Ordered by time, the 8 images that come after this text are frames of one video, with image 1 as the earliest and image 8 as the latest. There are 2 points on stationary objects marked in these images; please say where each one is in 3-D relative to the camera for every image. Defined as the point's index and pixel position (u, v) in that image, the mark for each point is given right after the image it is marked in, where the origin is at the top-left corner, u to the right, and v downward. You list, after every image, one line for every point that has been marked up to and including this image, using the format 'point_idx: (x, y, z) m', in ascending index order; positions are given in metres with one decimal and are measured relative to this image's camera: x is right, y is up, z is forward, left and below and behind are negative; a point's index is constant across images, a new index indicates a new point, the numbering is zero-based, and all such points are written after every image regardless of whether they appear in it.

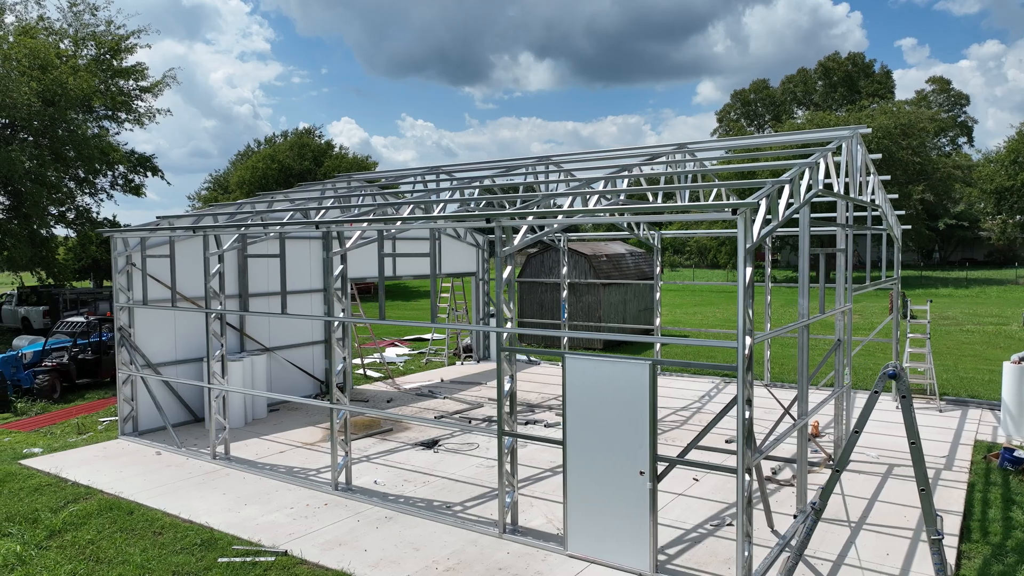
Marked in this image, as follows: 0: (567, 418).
0: (+0.4, -1.0, +5.0) m
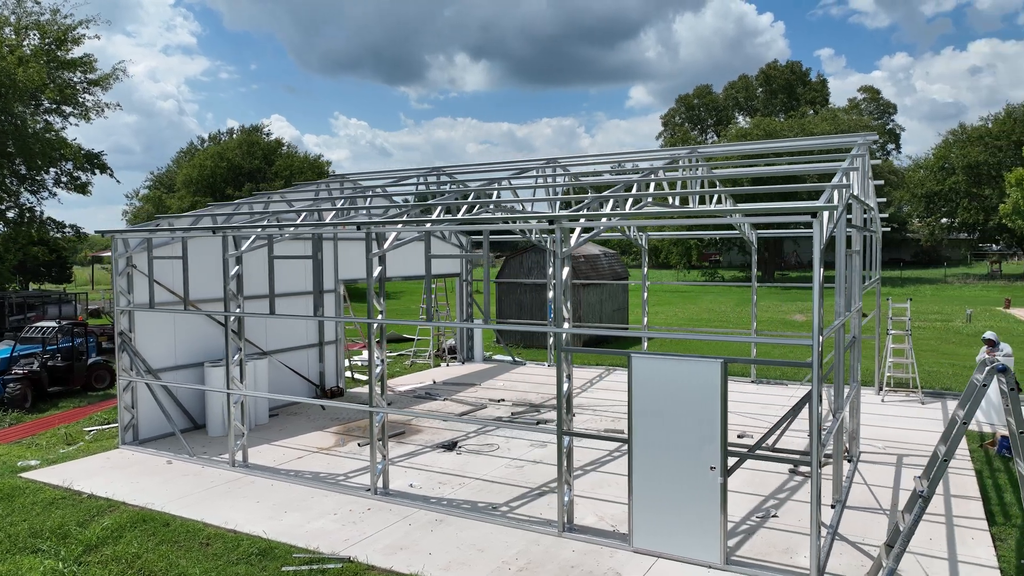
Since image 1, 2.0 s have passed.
0: (+0.9, -1.0, +5.1) m
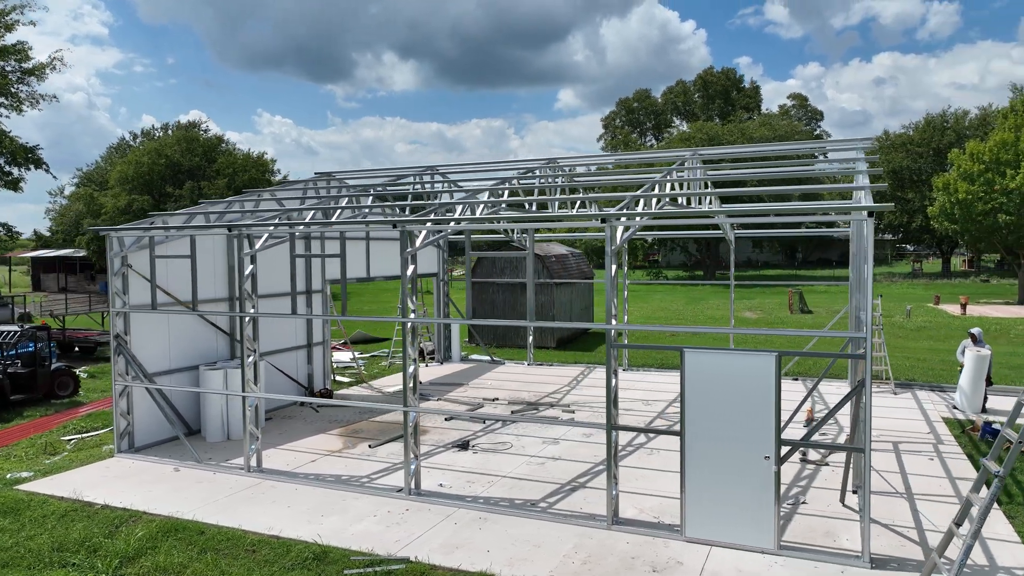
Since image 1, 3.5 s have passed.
0: (+1.4, -1.0, +5.2) m
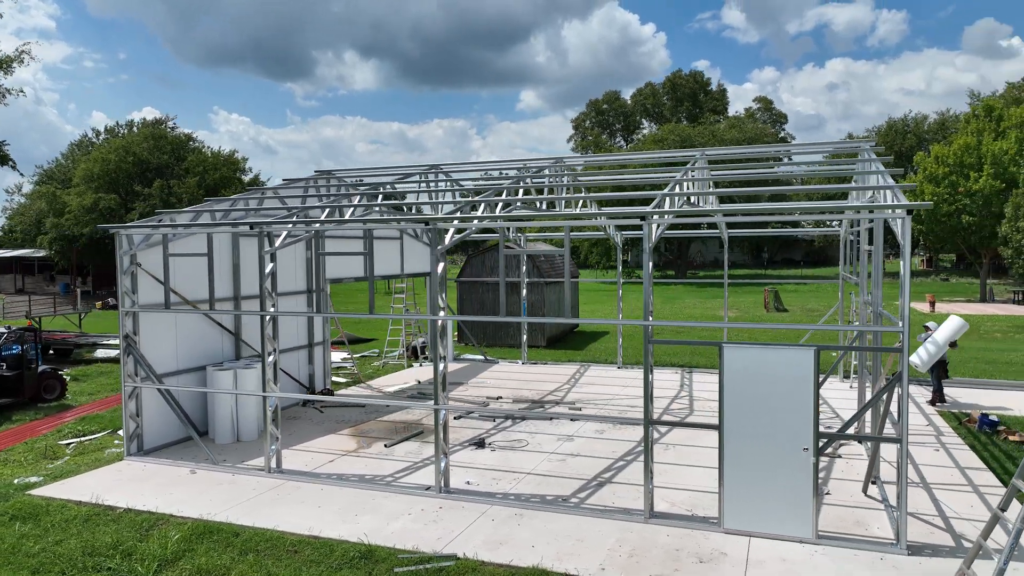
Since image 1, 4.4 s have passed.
0: (+1.7, -0.9, +5.3) m
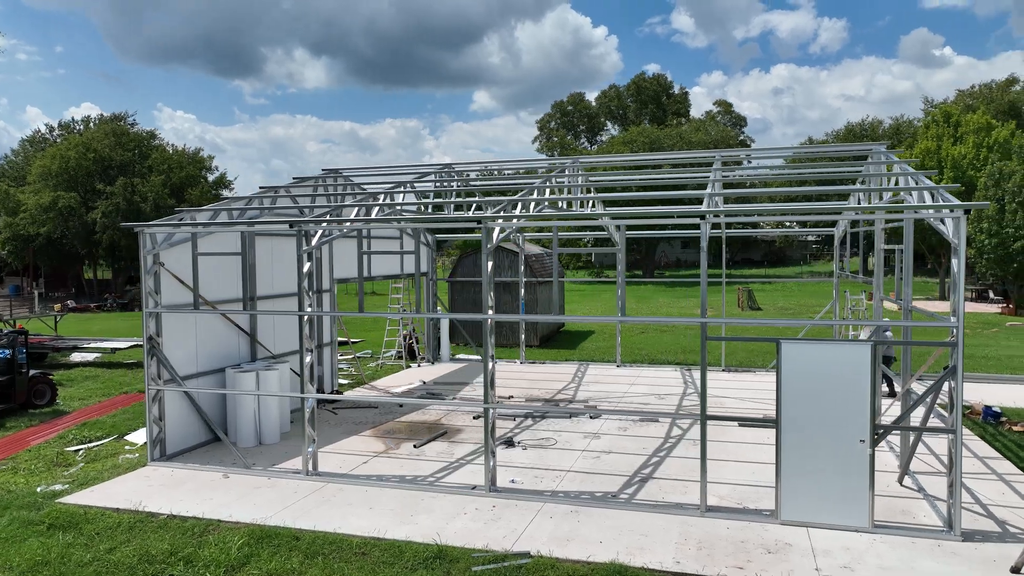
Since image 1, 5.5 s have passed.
0: (+2.2, -0.9, +5.5) m
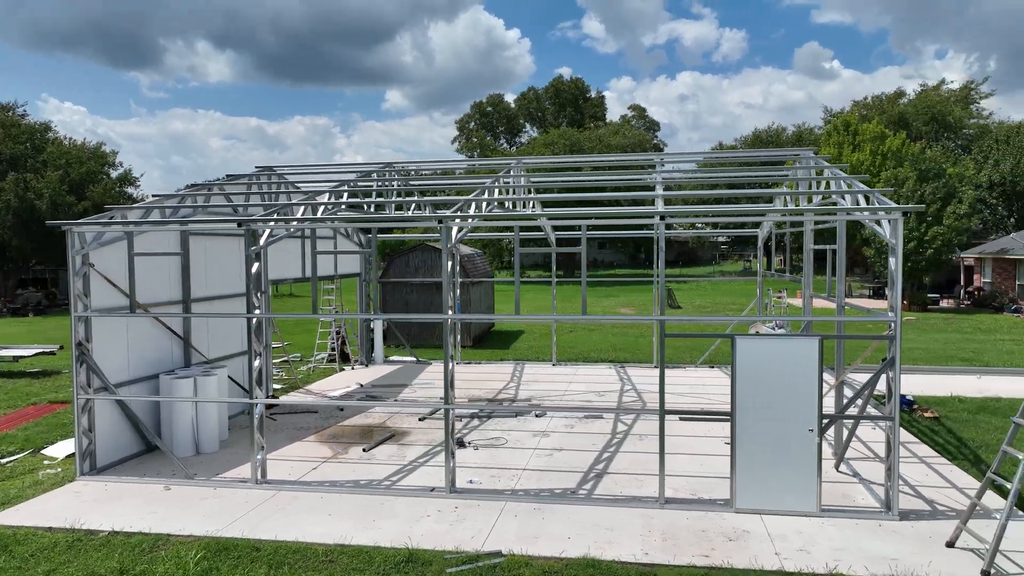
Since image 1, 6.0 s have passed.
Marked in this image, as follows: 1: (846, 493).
0: (+1.9, -0.9, +5.7) m
1: (+3.1, -1.9, +6.1) m
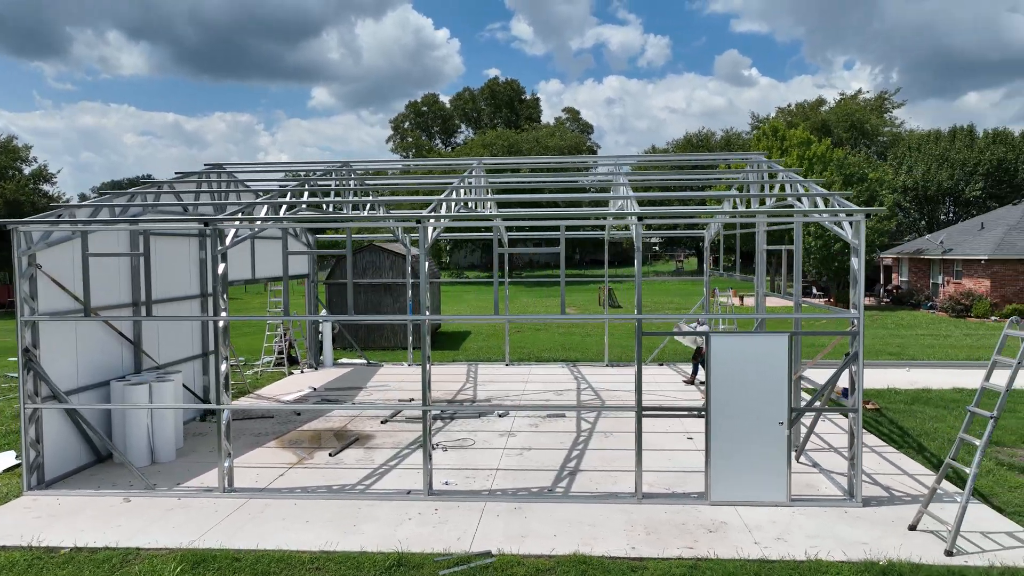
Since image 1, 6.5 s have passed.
0: (+1.7, -0.9, +5.9) m
1: (+2.9, -1.9, +6.4) m
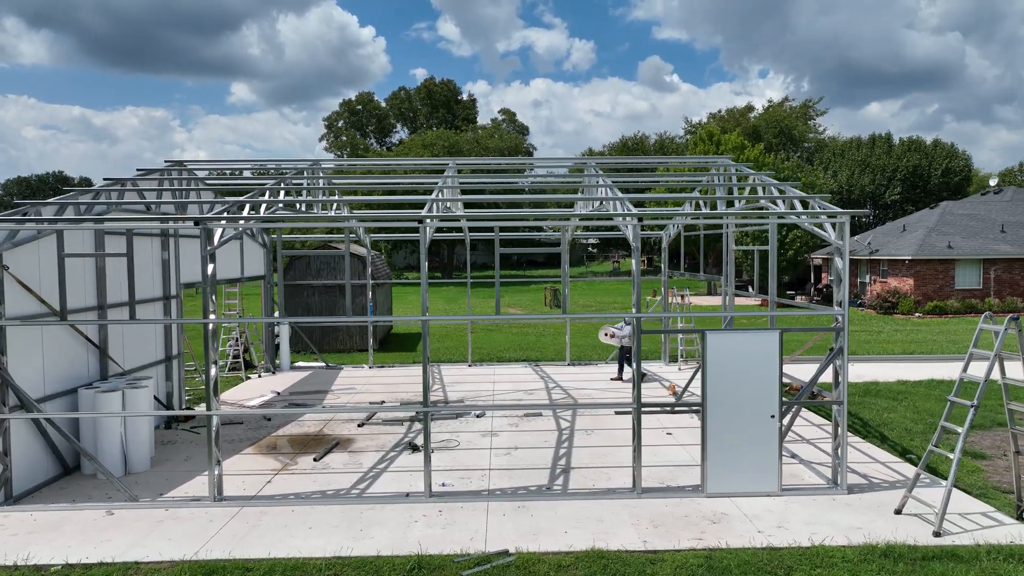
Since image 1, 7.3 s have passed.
0: (+1.8, -0.9, +6.1) m
1: (+2.8, -1.9, +6.7) m
